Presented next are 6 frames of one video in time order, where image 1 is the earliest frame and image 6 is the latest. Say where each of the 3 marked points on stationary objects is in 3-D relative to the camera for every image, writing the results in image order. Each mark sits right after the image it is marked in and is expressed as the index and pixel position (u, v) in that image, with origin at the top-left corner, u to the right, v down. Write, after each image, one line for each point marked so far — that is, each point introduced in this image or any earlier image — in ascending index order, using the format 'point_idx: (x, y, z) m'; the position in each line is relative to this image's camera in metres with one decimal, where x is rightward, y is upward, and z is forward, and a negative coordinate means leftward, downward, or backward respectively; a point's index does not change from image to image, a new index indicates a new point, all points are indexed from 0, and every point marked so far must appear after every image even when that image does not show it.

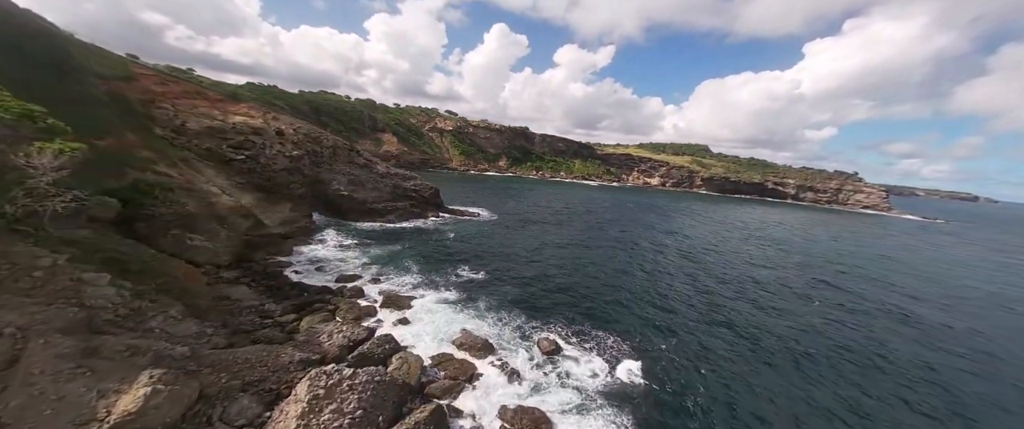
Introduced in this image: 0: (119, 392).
0: (-10.5, -4.7, +8.4) m
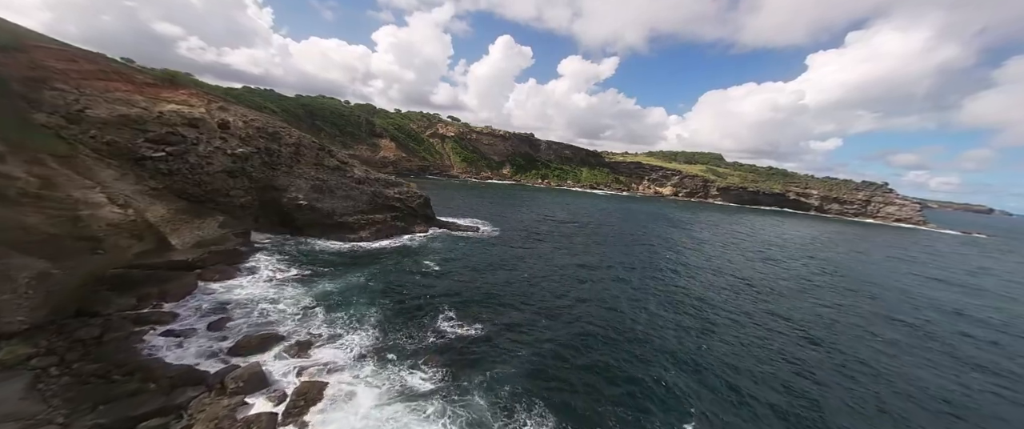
0: (-10.1, -5.5, -1.0) m
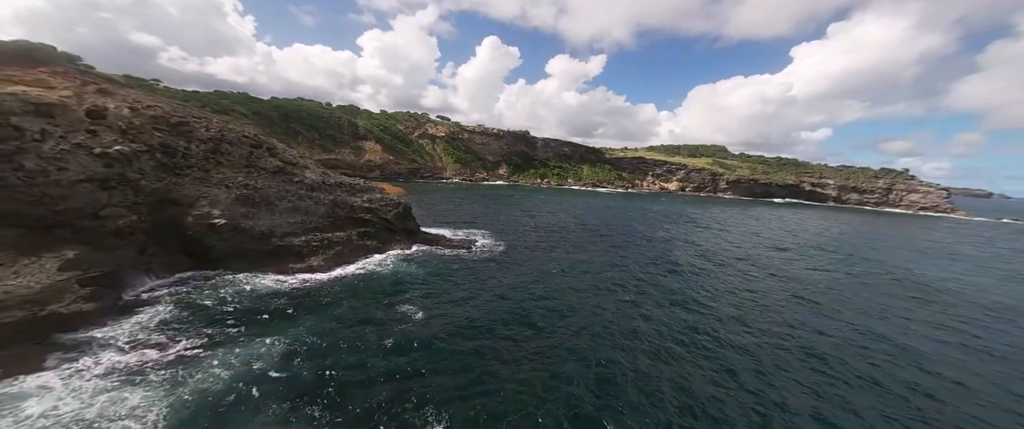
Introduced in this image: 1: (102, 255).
0: (-8.5, -6.6, -10.8) m
1: (-25.0, -2.3, +19.1) m
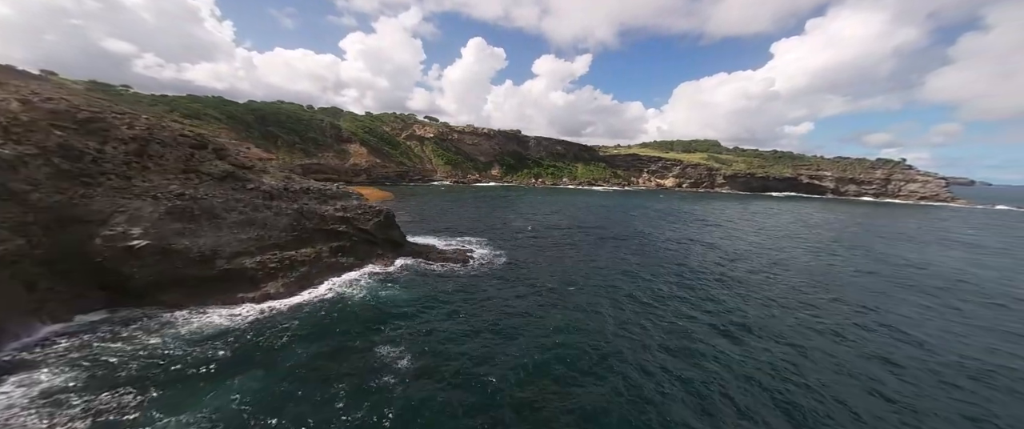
0: (-7.0, -7.2, -15.4) m
1: (-24.4, -3.5, +14.0) m
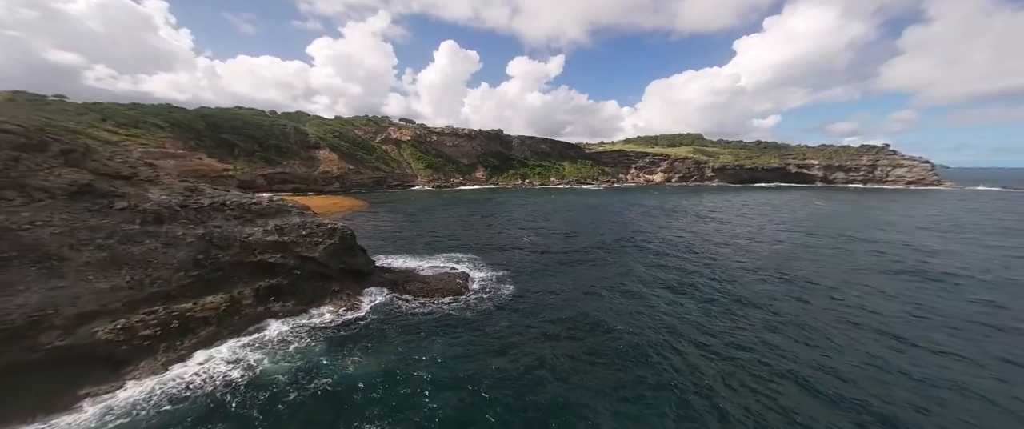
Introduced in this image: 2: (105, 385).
0: (-4.0, -7.9, -22.5) m
1: (-23.1, -5.2, +6.0) m
2: (-15.5, -6.2, +12.0) m
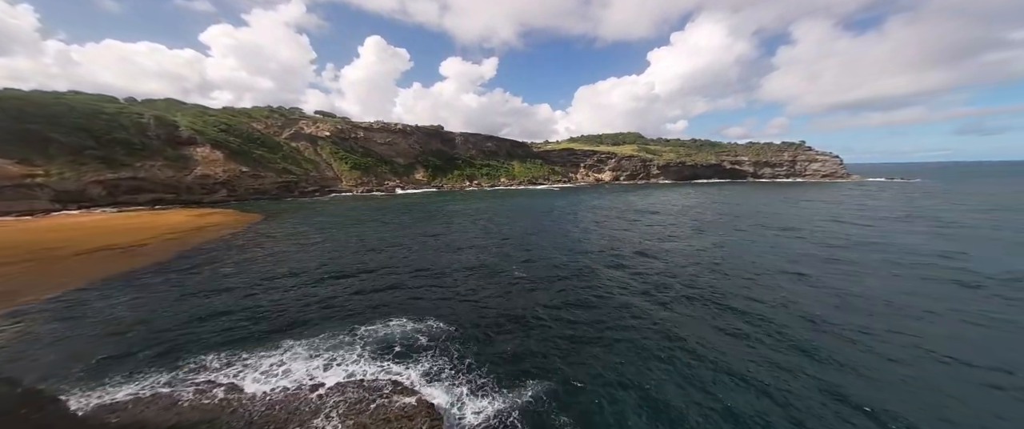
0: (+5.6, -8.7, -34.5) m
1: (-18.8, -7.2, -10.2) m
2: (-12.4, -7.9, -2.8) m
